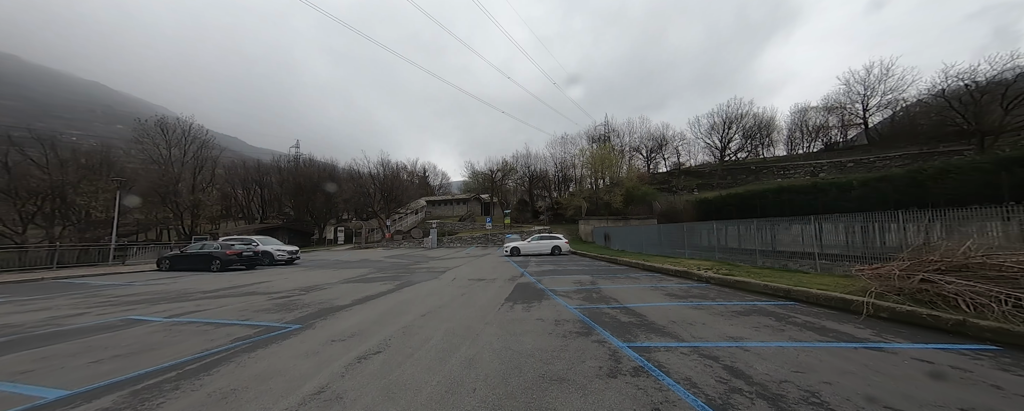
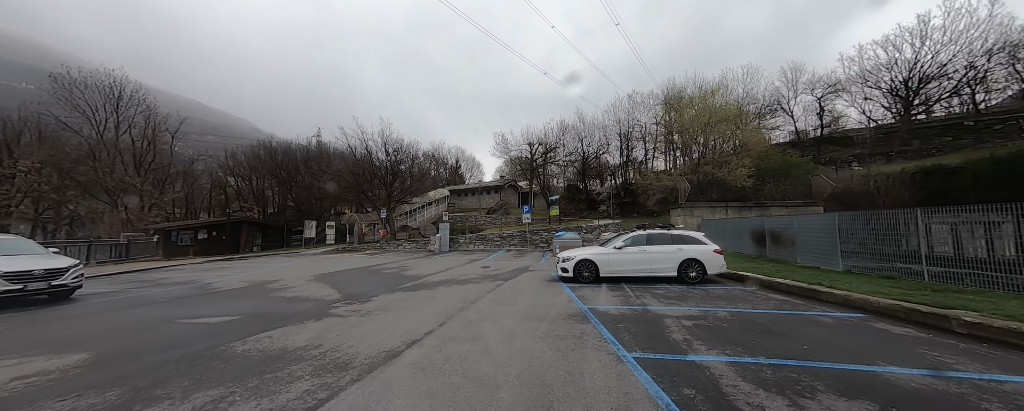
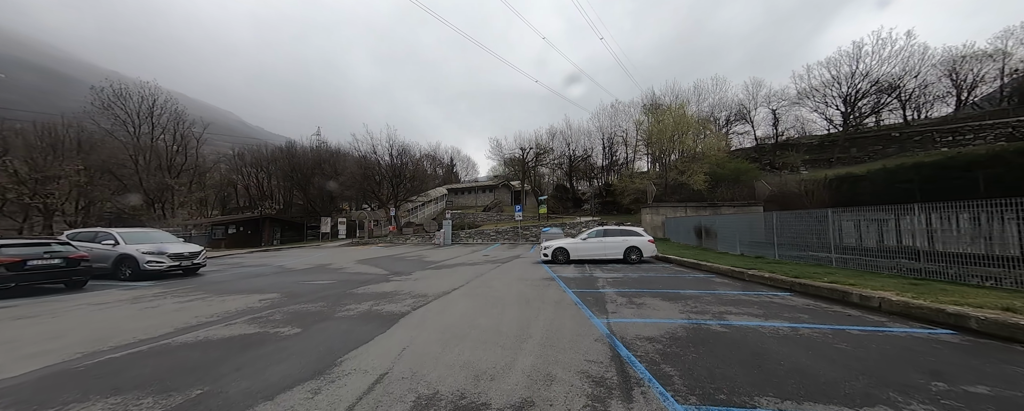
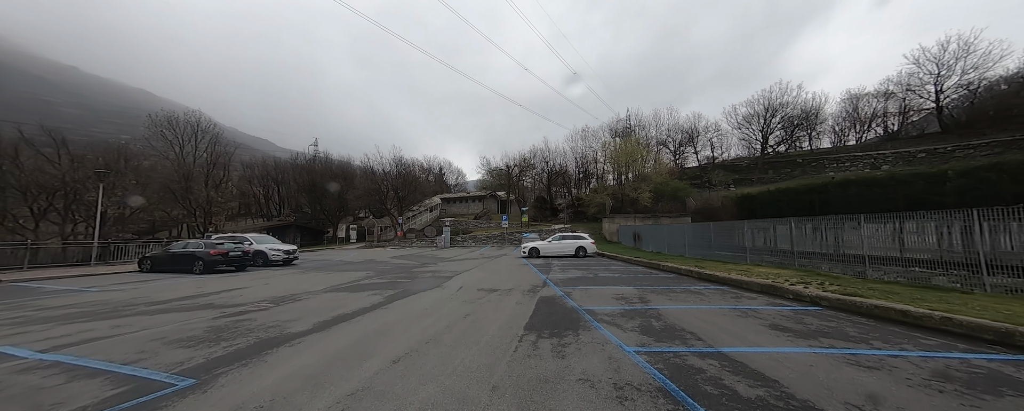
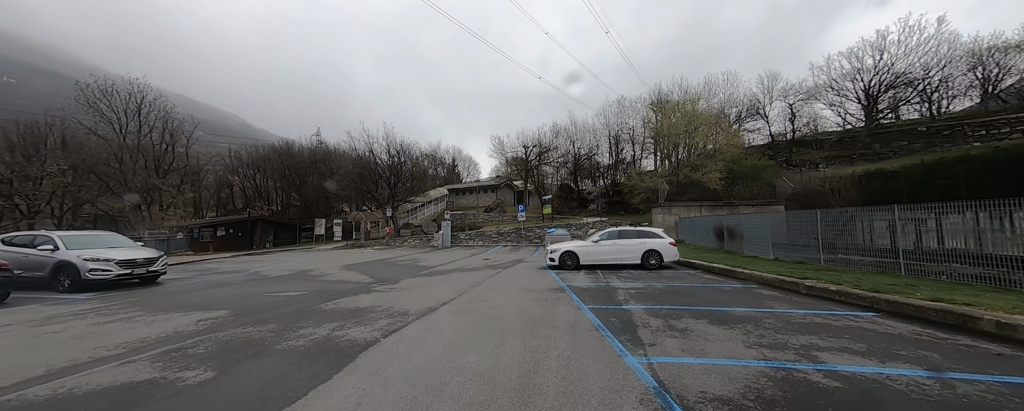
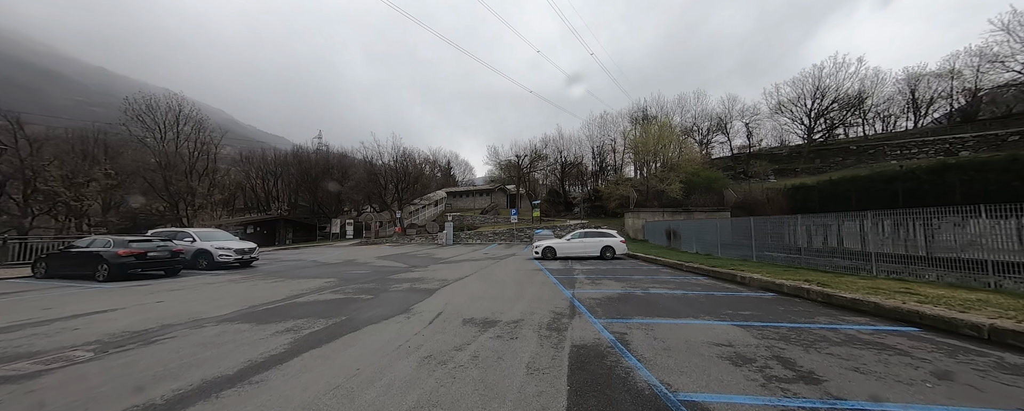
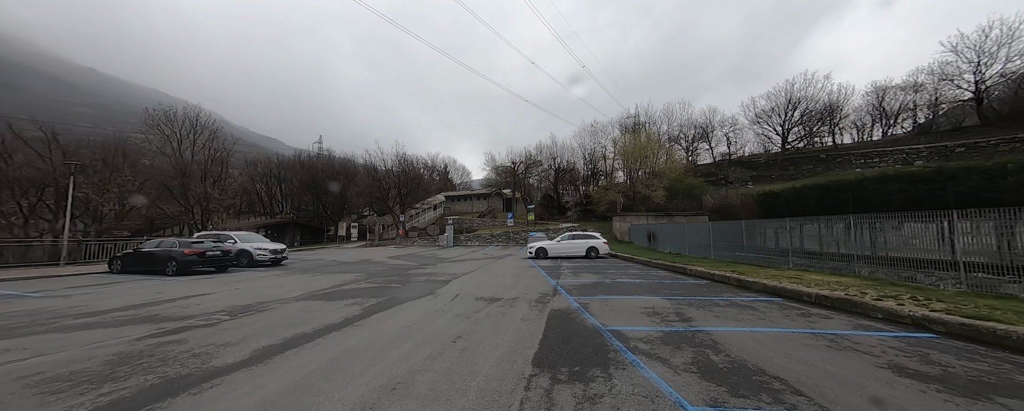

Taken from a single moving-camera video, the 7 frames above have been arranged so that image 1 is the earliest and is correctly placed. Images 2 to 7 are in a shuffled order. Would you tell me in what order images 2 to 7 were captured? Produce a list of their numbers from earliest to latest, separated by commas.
4, 7, 6, 3, 5, 2
